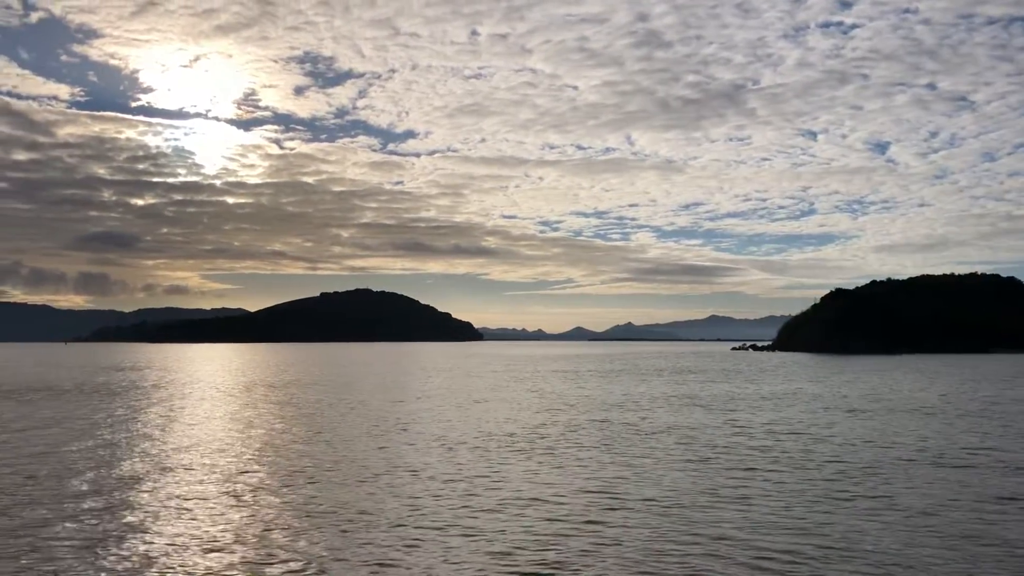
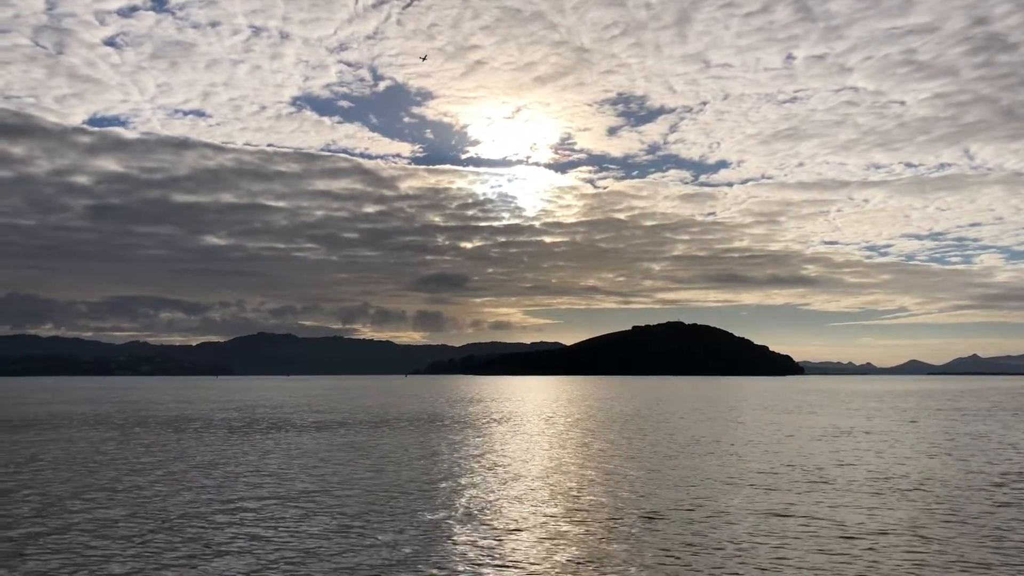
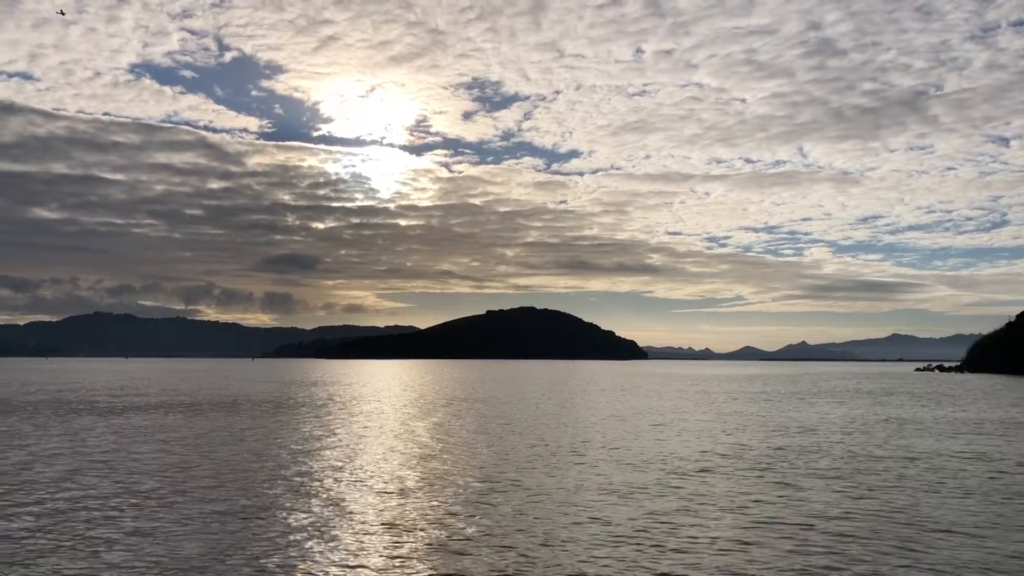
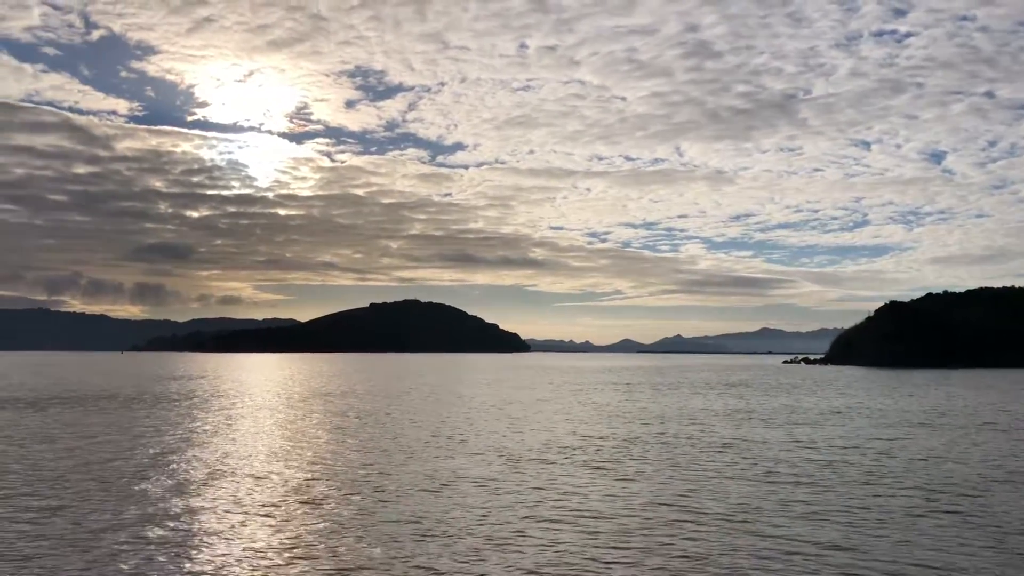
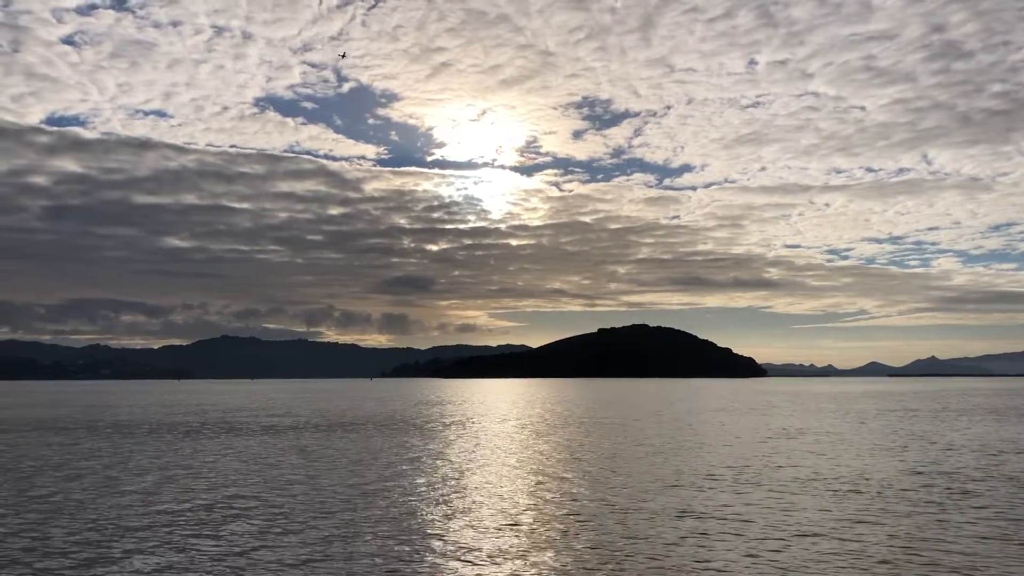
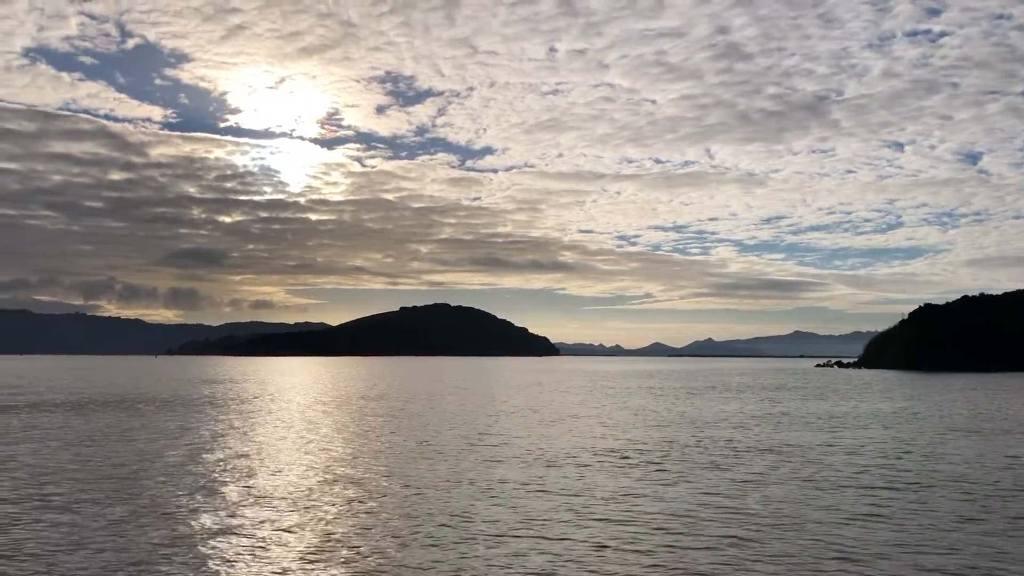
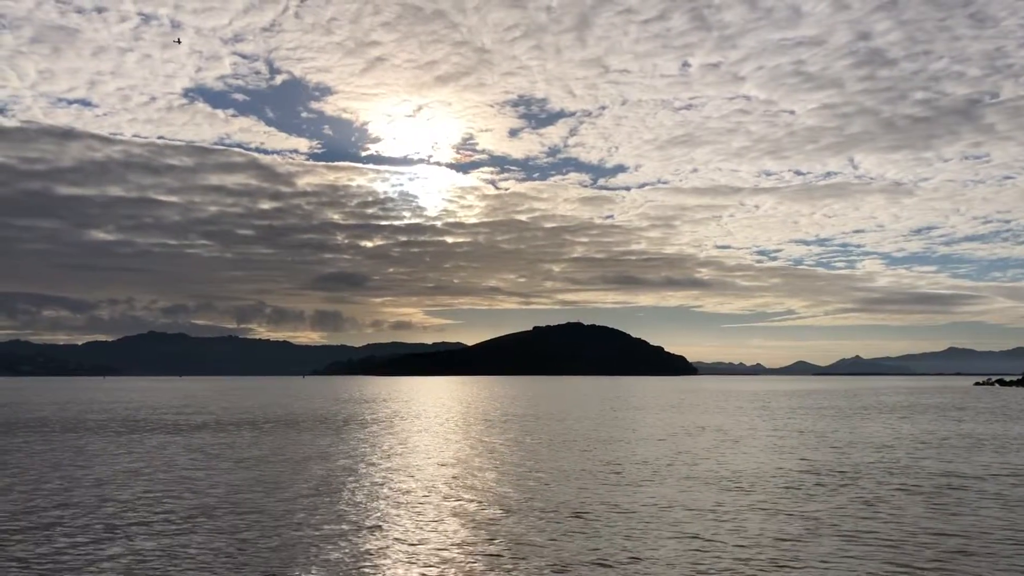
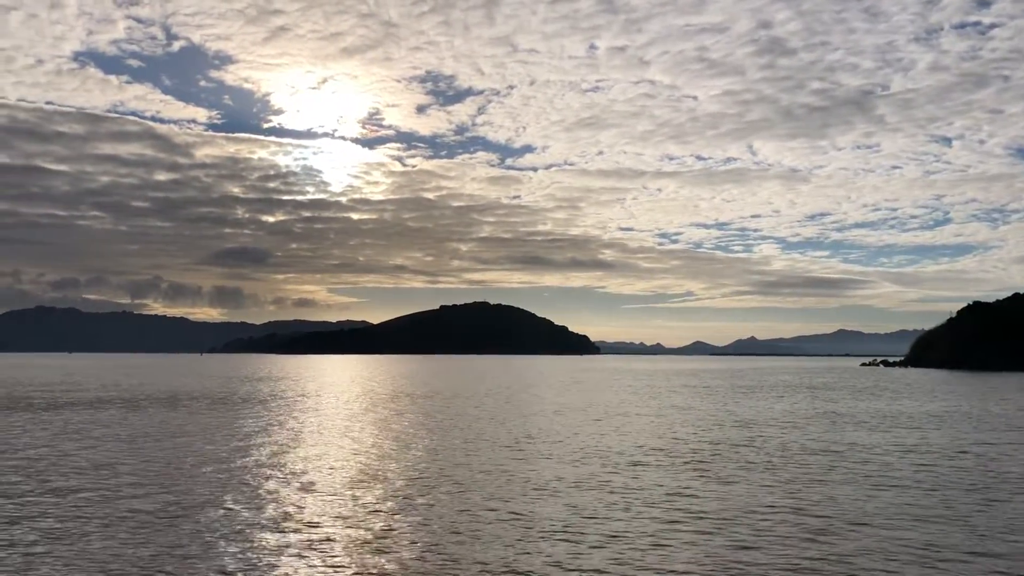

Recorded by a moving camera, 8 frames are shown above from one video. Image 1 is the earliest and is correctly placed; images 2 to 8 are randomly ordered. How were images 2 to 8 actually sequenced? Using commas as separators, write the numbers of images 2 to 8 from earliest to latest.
4, 6, 8, 3, 7, 5, 2
